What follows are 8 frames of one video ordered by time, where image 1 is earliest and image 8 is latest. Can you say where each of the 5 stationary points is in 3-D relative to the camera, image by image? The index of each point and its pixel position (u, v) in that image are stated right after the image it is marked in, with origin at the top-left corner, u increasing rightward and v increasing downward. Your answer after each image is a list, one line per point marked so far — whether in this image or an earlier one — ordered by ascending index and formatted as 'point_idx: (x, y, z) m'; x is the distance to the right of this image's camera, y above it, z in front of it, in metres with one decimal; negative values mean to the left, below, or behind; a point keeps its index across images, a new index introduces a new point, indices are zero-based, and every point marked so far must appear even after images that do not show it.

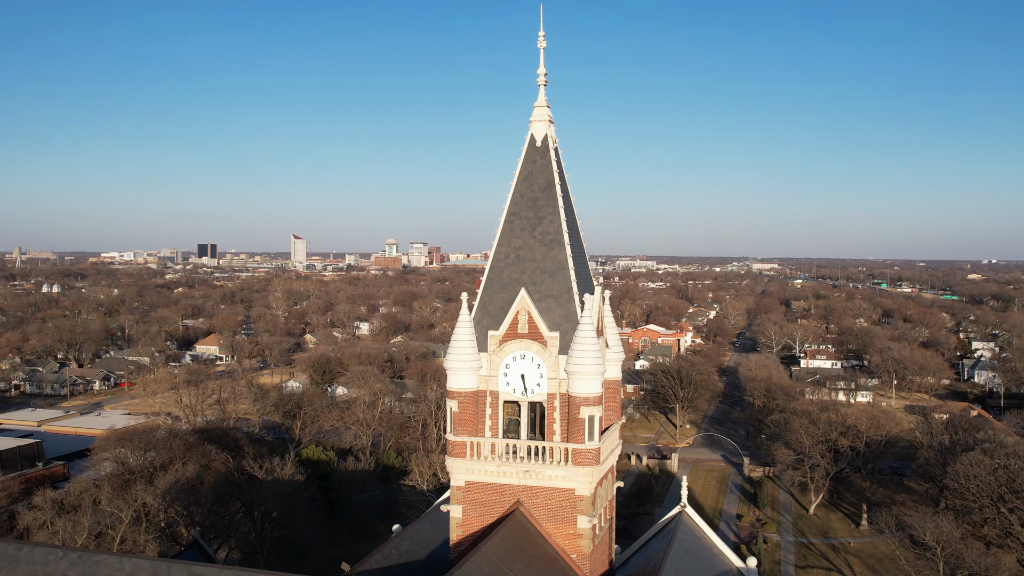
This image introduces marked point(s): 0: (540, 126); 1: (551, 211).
0: (+0.5, +2.7, +12.9) m
1: (+0.6, +1.2, +12.5) m
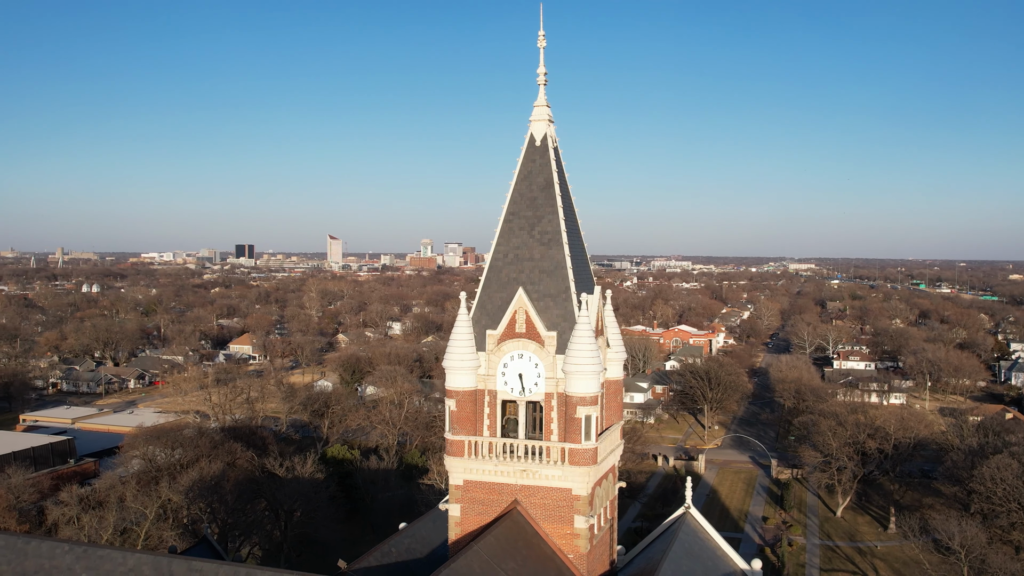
0: (+0.4, +2.7, +12.9) m
1: (+0.6, +1.2, +12.5) m
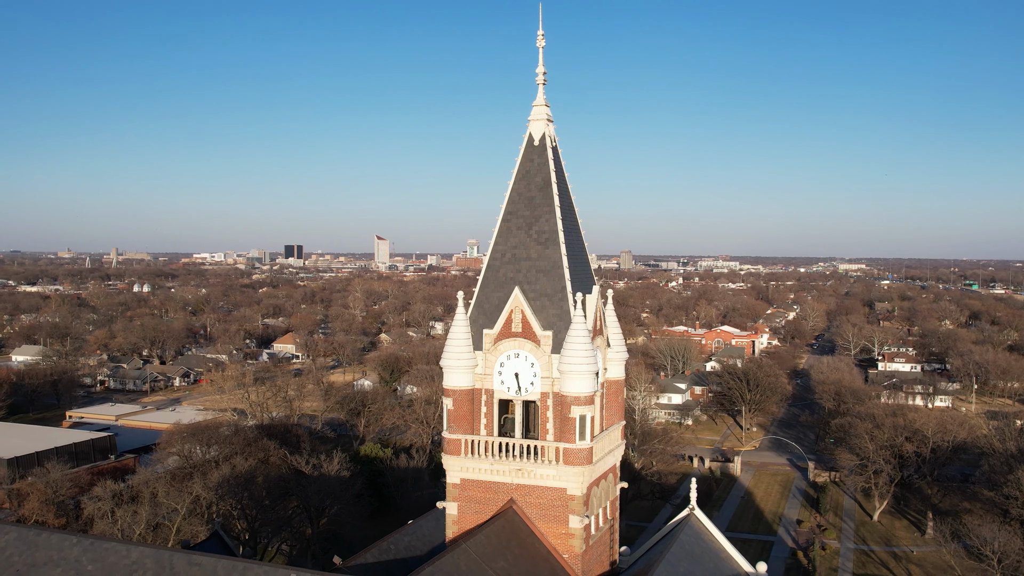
0: (+0.4, +2.7, +12.9) m
1: (+0.6, +1.2, +12.5) m
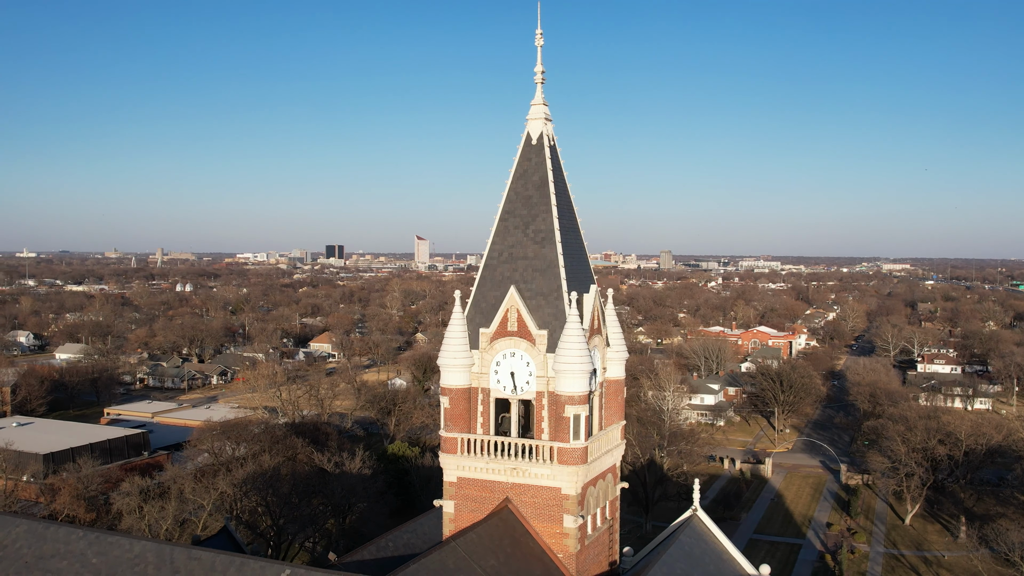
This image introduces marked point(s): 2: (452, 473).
0: (+0.4, +2.7, +12.8) m
1: (+0.5, +1.3, +12.5) m
2: (-0.9, -2.9, +12.3) m
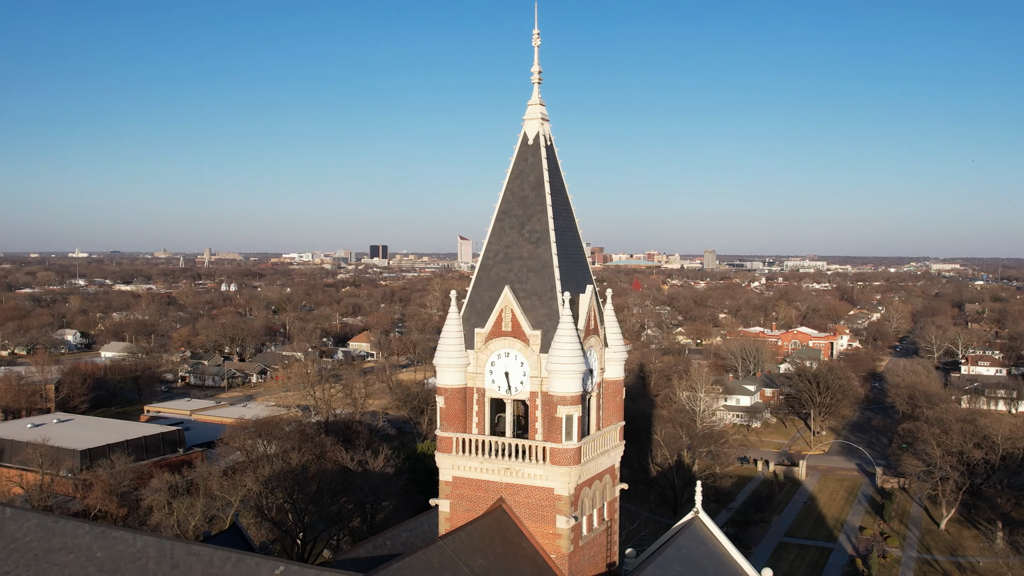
0: (+0.3, +2.7, +12.8) m
1: (+0.4, +1.3, +12.4) m
2: (-1.0, -2.9, +12.3) m
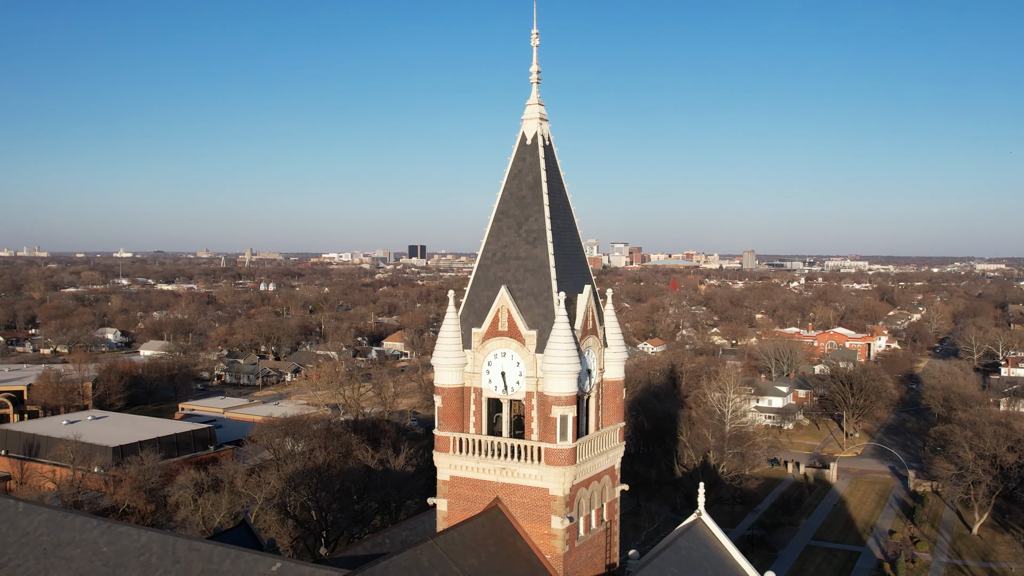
0: (+0.3, +2.7, +12.8) m
1: (+0.4, +1.3, +12.4) m
2: (-1.1, -2.9, +12.4) m
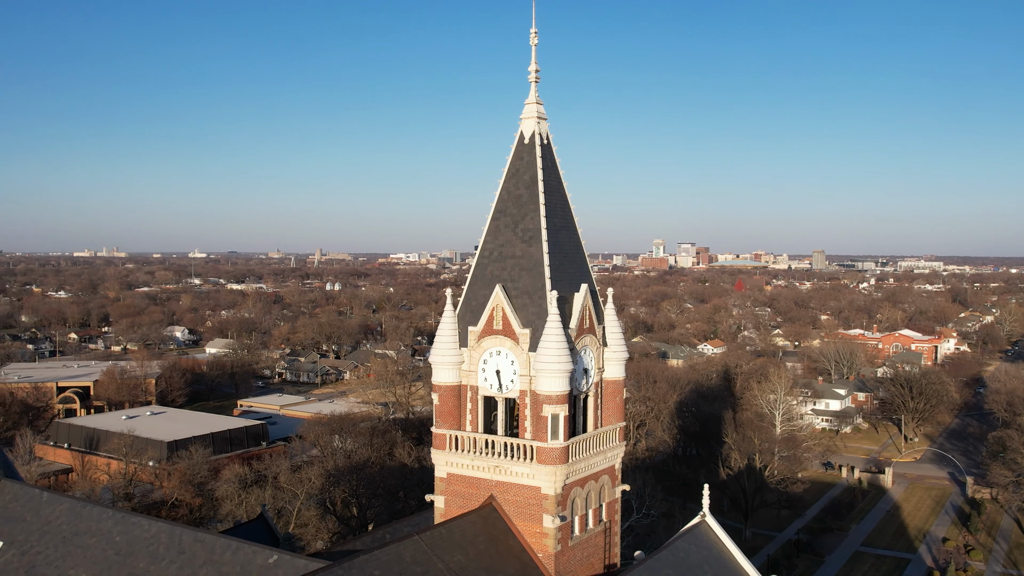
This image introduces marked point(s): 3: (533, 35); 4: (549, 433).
0: (+0.3, +2.7, +12.8) m
1: (+0.3, +1.3, +12.5) m
2: (-1.1, -2.9, +12.5) m
3: (+0.3, +4.2, +13.1) m
4: (+0.6, -2.1, +11.5) m
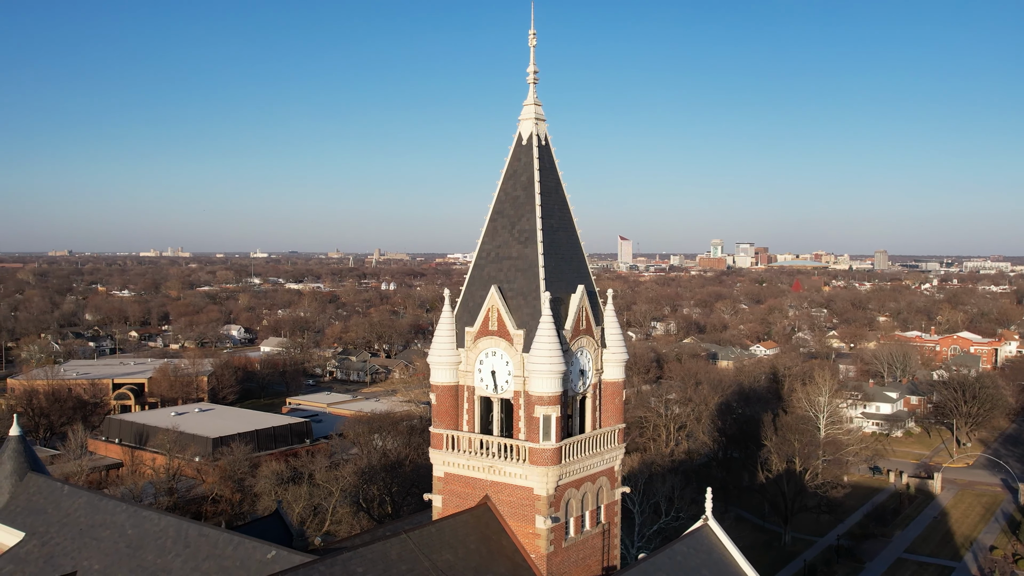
0: (+0.2, +2.7, +12.9) m
1: (+0.3, +1.3, +12.5) m
2: (-1.2, -2.9, +12.6) m
3: (+0.3, +4.2, +13.2) m
4: (+0.5, -2.1, +11.5) m
